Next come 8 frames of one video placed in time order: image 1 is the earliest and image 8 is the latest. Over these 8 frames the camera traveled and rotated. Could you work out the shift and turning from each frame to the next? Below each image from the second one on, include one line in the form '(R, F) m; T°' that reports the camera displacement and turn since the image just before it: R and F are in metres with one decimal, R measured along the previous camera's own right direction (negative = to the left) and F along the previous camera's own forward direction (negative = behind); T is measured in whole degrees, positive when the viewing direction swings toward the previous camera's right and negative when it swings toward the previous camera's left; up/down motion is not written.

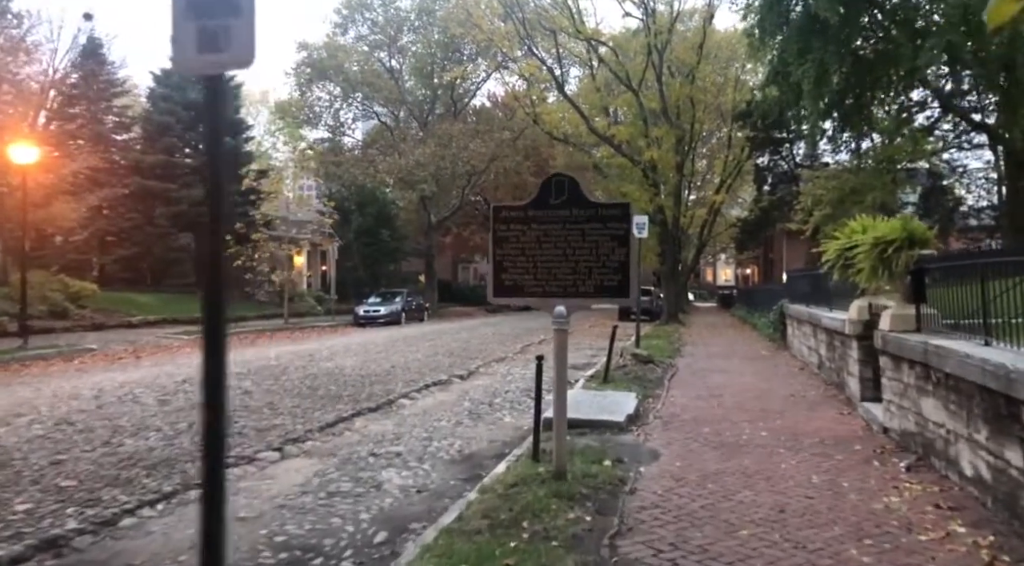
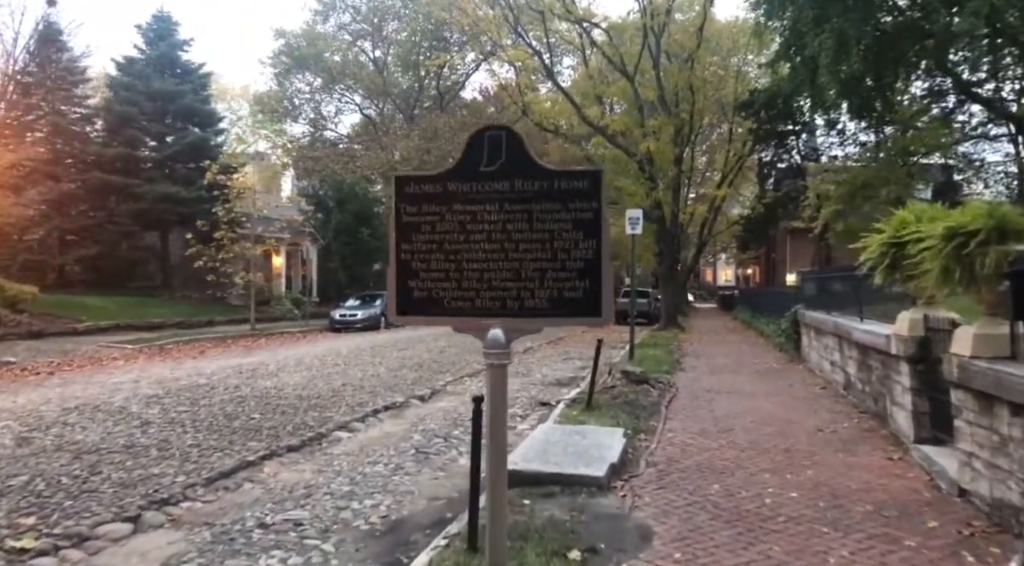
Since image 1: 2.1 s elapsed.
(+0.5, +2.1) m; 0°
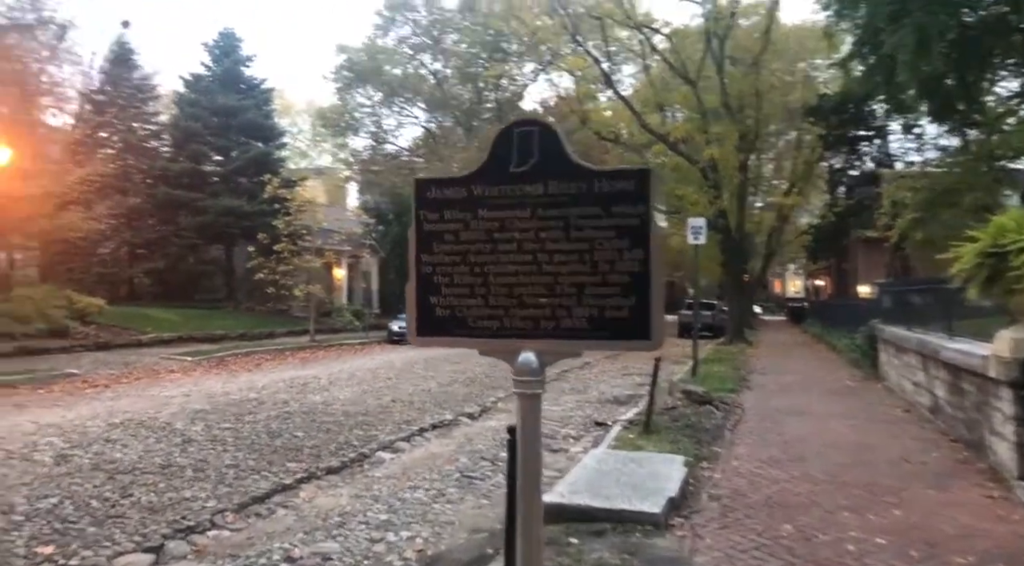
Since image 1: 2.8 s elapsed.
(+0.1, +0.5) m; -5°
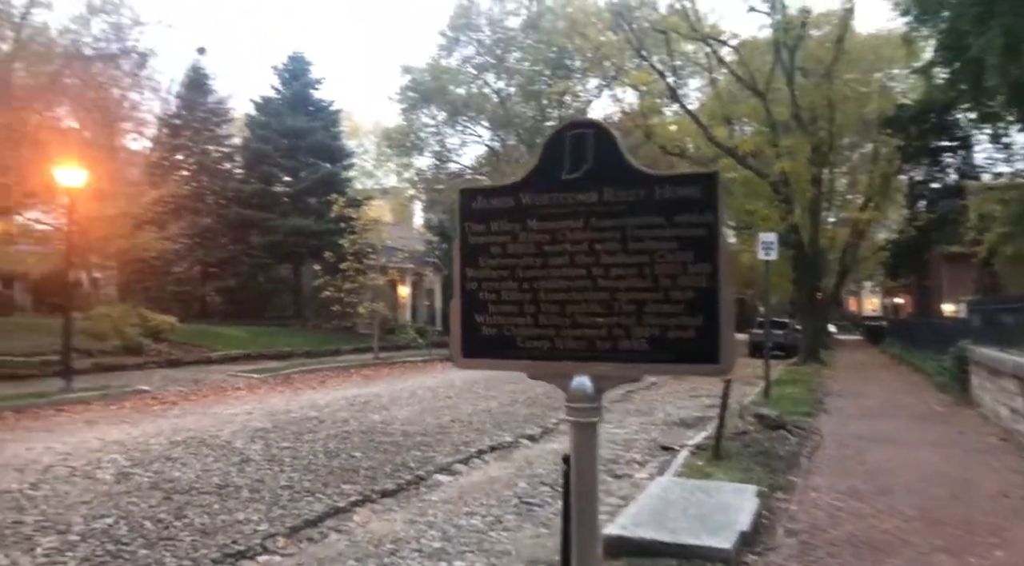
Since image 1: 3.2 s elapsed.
(0.0, +0.3) m; -5°
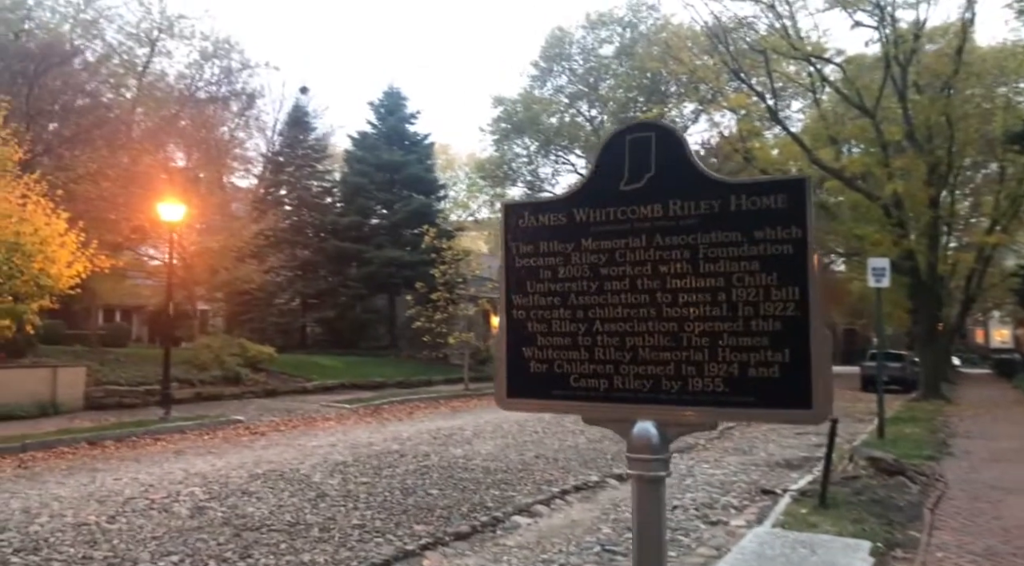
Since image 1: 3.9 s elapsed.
(+0.2, +0.4) m; -8°
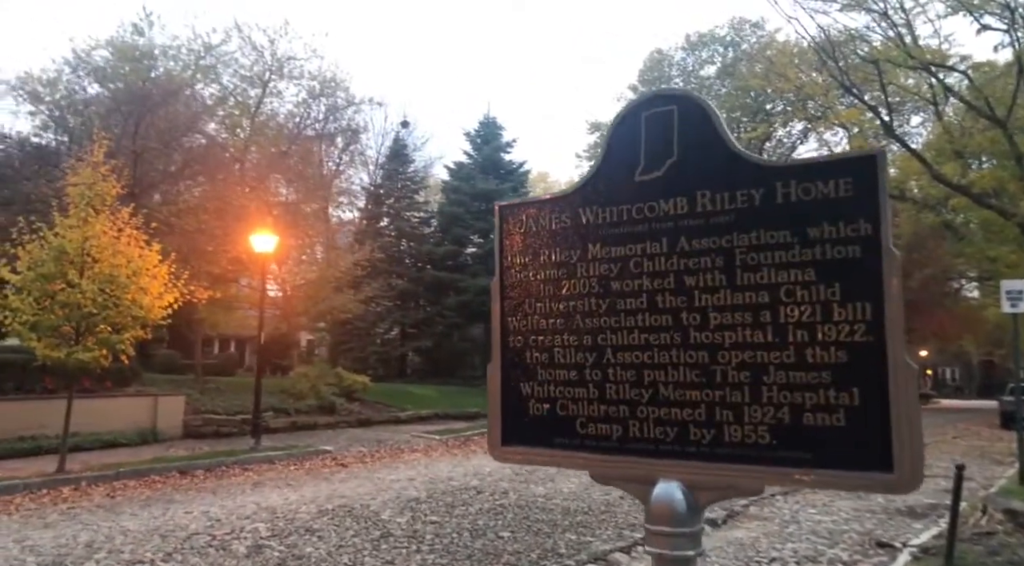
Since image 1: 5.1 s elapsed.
(+0.3, +0.4) m; -8°
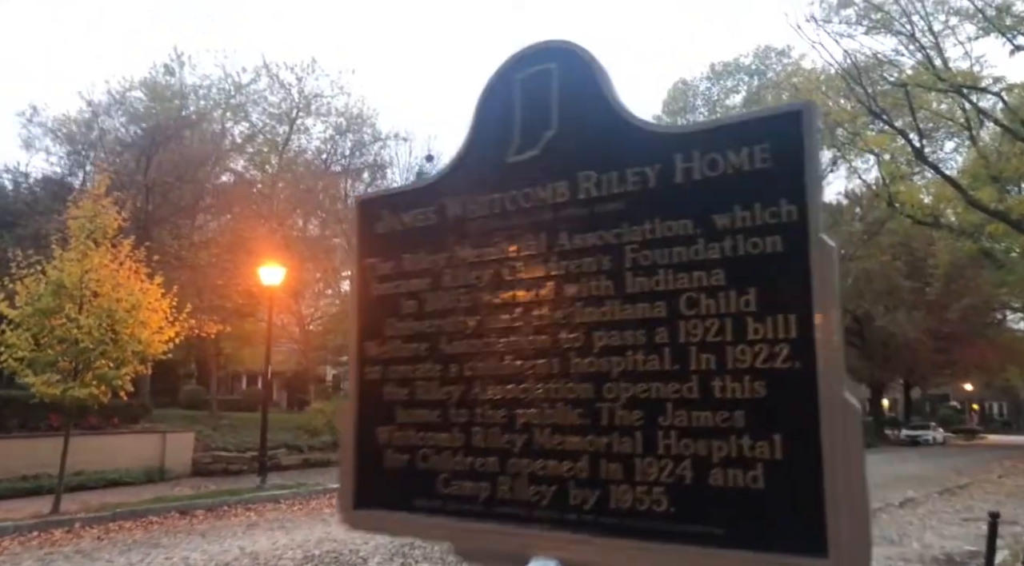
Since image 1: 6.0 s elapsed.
(+0.4, +0.3) m; -3°
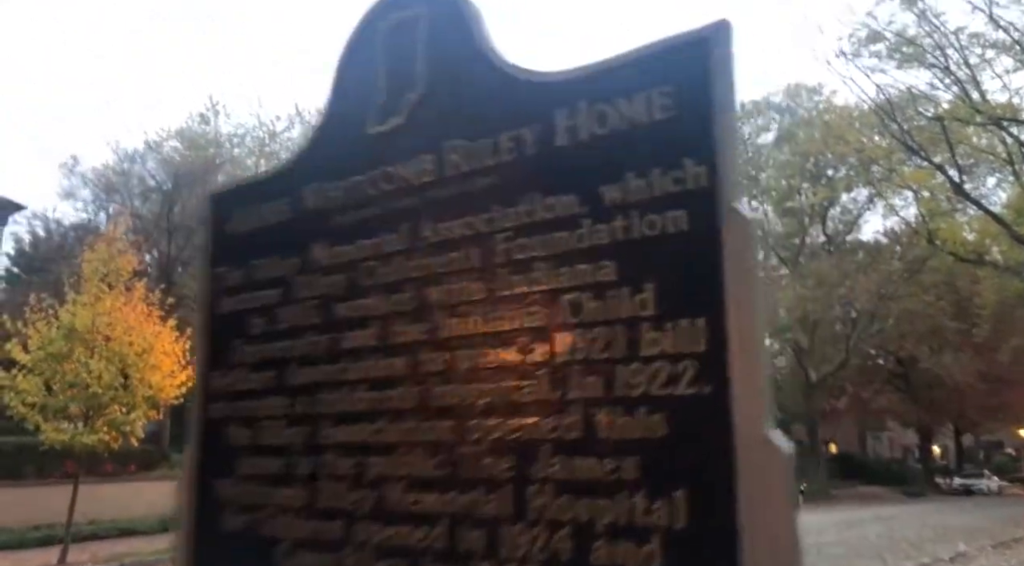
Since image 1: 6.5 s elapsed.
(+0.2, +0.3) m; -3°
